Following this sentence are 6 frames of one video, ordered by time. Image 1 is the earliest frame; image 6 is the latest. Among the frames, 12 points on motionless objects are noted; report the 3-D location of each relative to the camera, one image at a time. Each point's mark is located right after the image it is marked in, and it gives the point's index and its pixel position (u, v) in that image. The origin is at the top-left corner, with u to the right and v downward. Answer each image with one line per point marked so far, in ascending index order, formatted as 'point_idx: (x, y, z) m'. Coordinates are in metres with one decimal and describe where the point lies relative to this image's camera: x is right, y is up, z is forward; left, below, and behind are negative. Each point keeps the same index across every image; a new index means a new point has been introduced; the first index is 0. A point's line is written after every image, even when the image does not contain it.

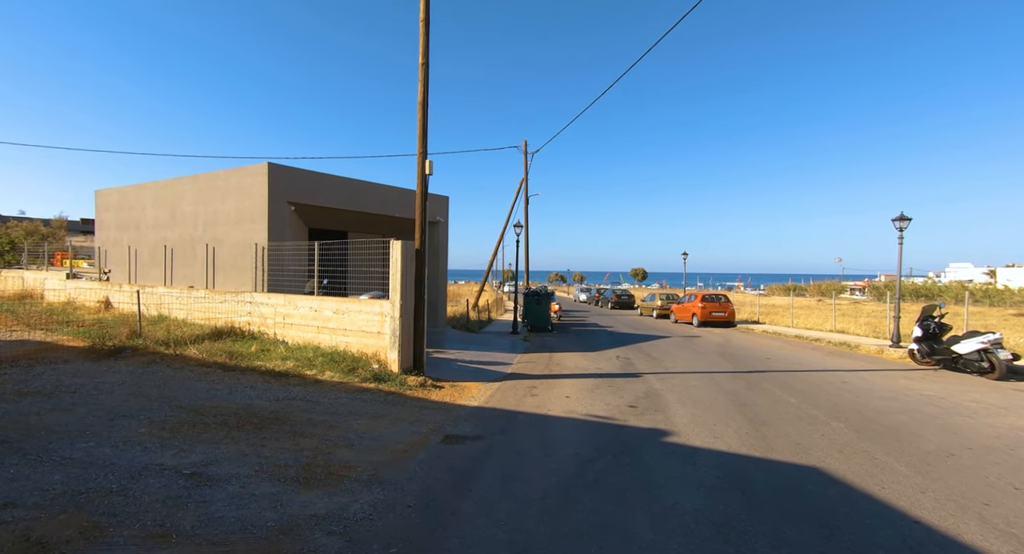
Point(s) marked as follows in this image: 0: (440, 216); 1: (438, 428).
0: (-2.4, +2.0, +17.3) m
1: (-0.9, -1.8, +6.3) m
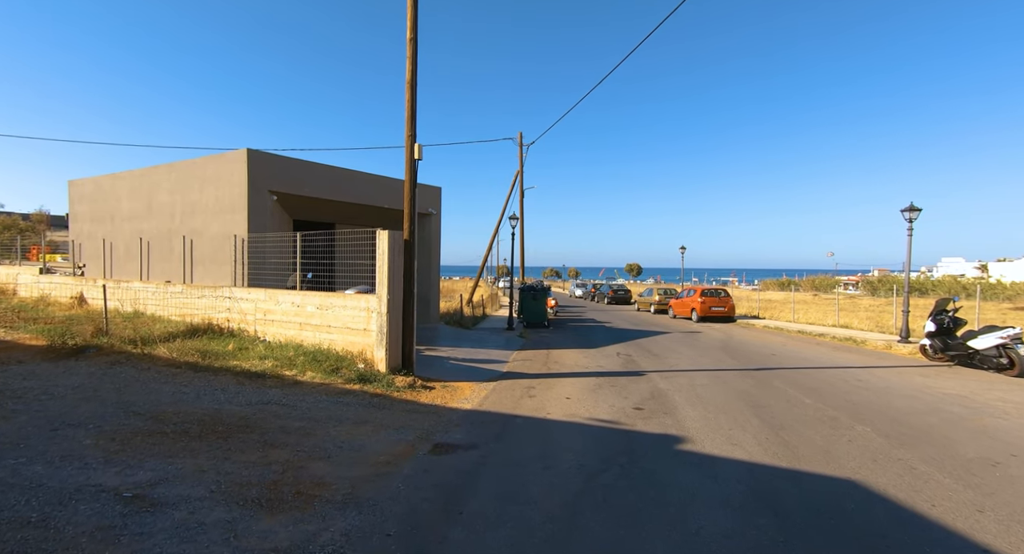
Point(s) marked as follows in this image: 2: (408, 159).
0: (-2.6, +2.2, +16.6) m
1: (-0.9, -1.7, +5.7) m
2: (-1.8, +2.1, +9.0) m
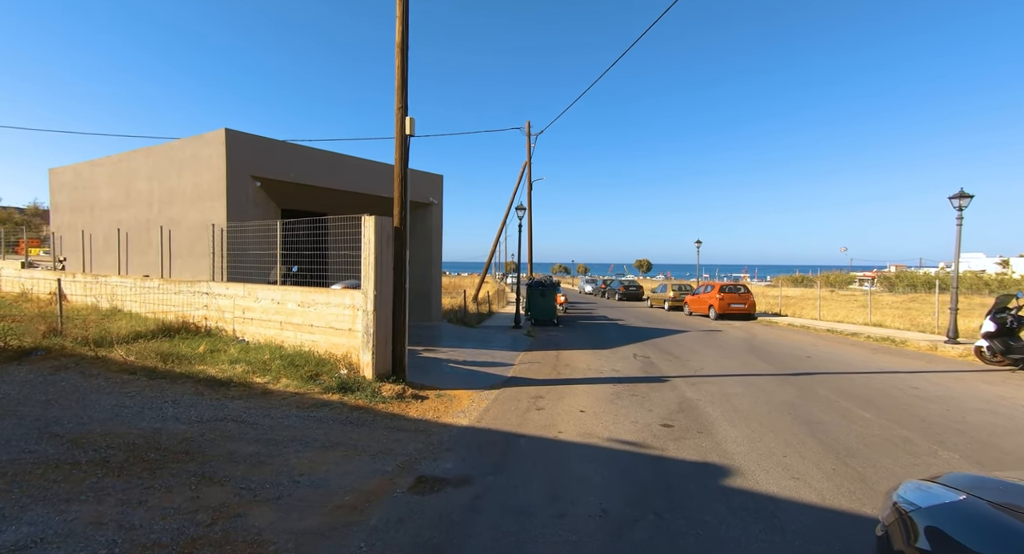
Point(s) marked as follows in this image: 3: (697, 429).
0: (-2.3, +2.4, +15.5) m
1: (-0.9, -1.7, +4.6) m
2: (-1.7, +2.2, +7.9) m
3: (+2.1, -1.7, +5.8) m
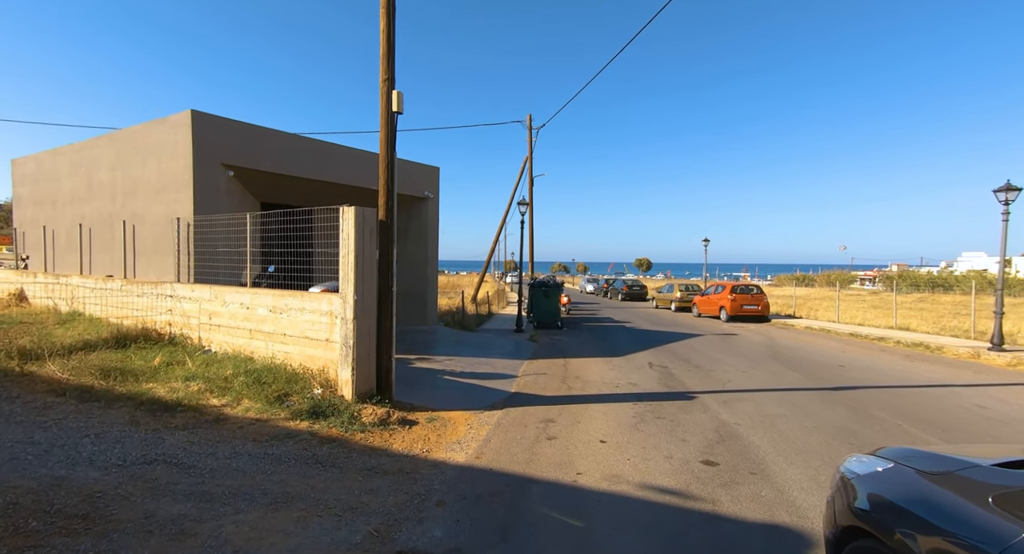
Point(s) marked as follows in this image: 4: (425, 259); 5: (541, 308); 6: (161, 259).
0: (-2.3, +2.4, +14.4) m
1: (-0.8, -1.7, +3.4) m
2: (-1.7, +2.2, +6.8) m
3: (+2.1, -1.7, +4.7) m
4: (-2.4, +0.5, +14.4) m
5: (+1.0, -1.0, +17.2) m
6: (-6.5, +0.3, +9.5) m
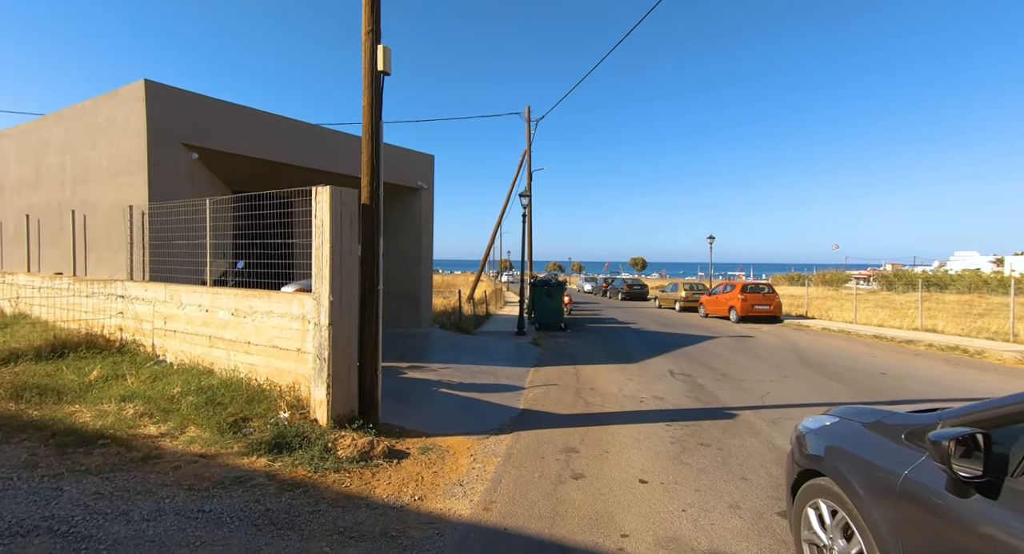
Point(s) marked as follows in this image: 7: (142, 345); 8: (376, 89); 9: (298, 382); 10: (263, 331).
0: (-2.3, +2.4, +13.2) m
1: (-0.7, -1.6, +2.3) m
2: (-1.5, +2.2, +5.6) m
3: (+2.3, -1.7, +3.6) m
4: (-2.4, +0.6, +13.2) m
5: (+1.0, -1.0, +16.0) m
6: (-6.4, +0.4, +8.3) m
7: (-5.1, -0.9, +7.2) m
8: (-1.5, +2.0, +5.6) m
9: (-2.2, -1.1, +5.4) m
10: (-2.8, -0.6, +5.8) m
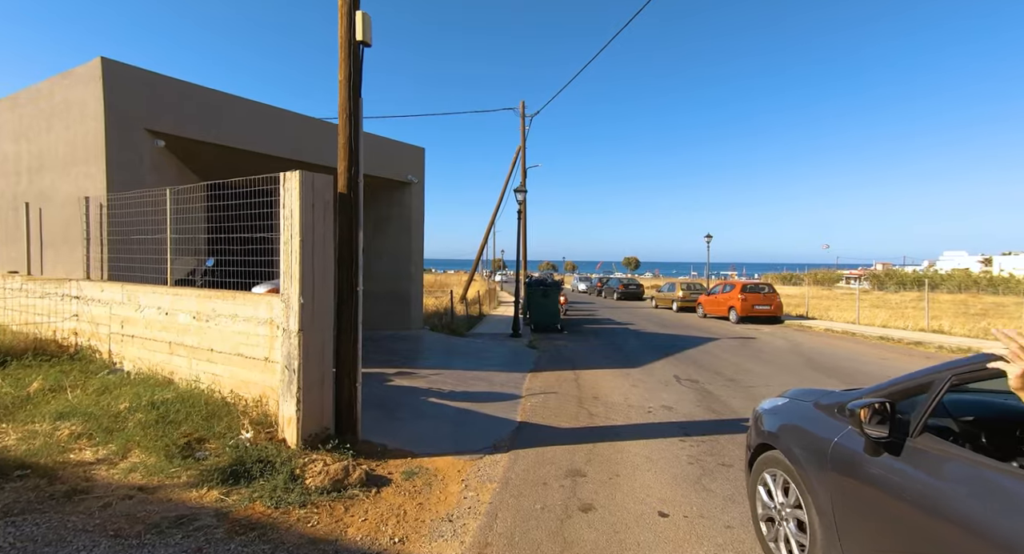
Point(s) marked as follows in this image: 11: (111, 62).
0: (-2.4, +2.4, +12.5) m
1: (-0.7, -1.6, +1.6) m
2: (-1.6, +2.2, +4.9) m
3: (+2.3, -1.7, +2.9) m
4: (-2.5, +0.6, +12.6) m
5: (+0.8, -1.0, +15.4) m
6: (-6.4, +0.4, +7.5) m
7: (-5.2, -0.9, +6.5) m
8: (-1.5, +2.0, +4.9) m
9: (-2.3, -1.1, +4.7) m
10: (-2.8, -0.6, +5.1) m
11: (-5.4, +2.9, +7.0) m
